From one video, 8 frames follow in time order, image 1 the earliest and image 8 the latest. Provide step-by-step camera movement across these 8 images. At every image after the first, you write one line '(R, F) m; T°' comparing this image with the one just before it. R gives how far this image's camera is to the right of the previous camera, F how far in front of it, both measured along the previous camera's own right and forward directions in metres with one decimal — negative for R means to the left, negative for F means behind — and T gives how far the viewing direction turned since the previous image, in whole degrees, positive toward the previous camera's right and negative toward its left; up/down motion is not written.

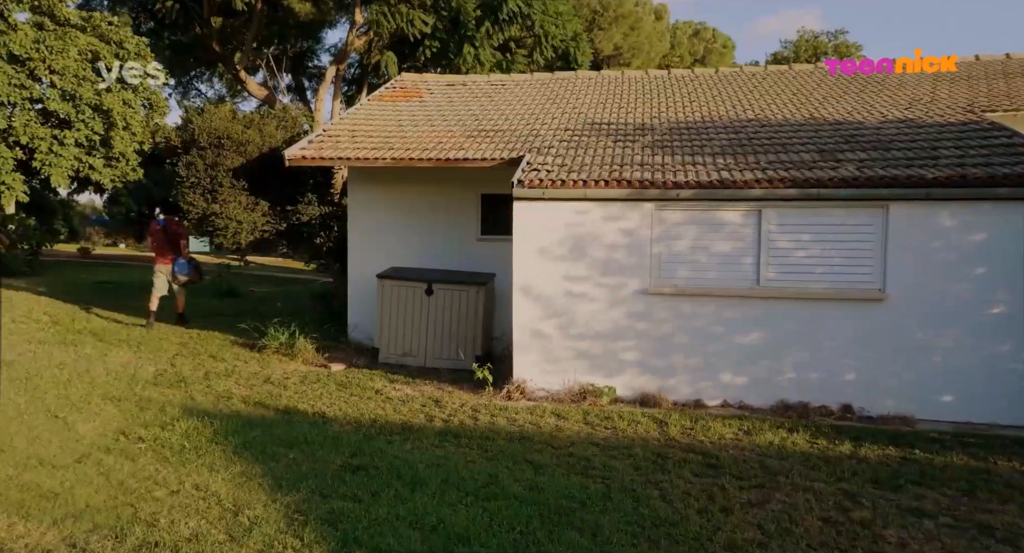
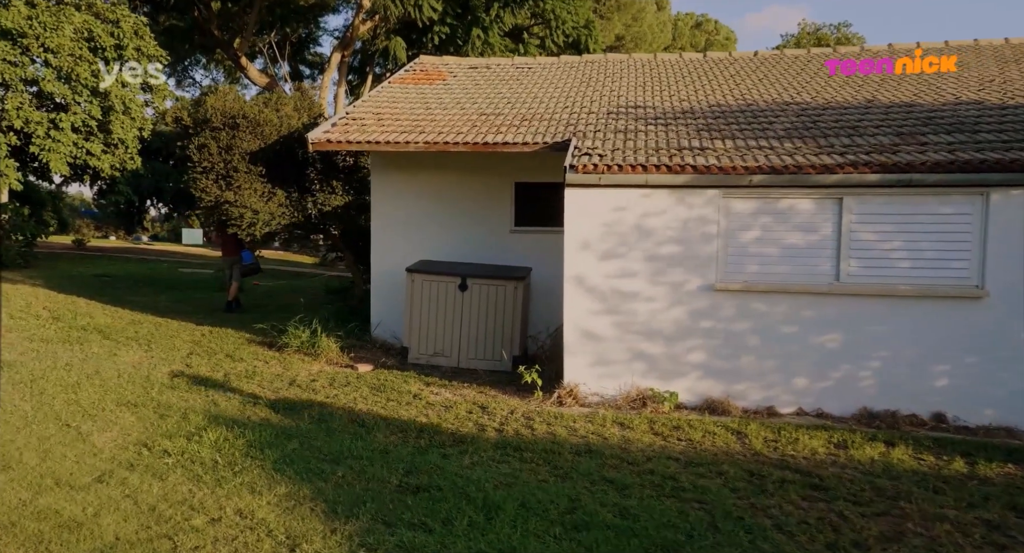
(-0.6, +0.6) m; +1°
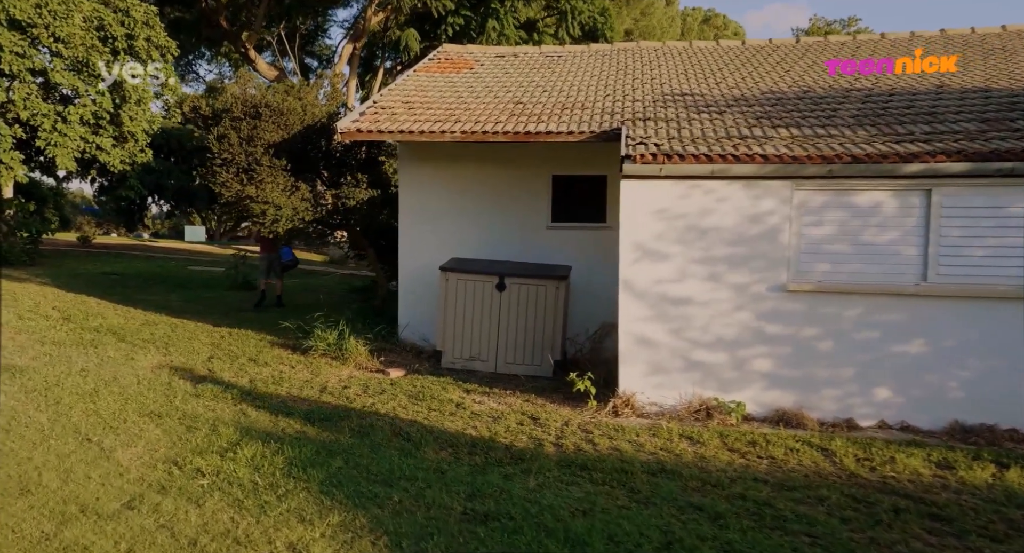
(-0.5, +0.5) m; 0°
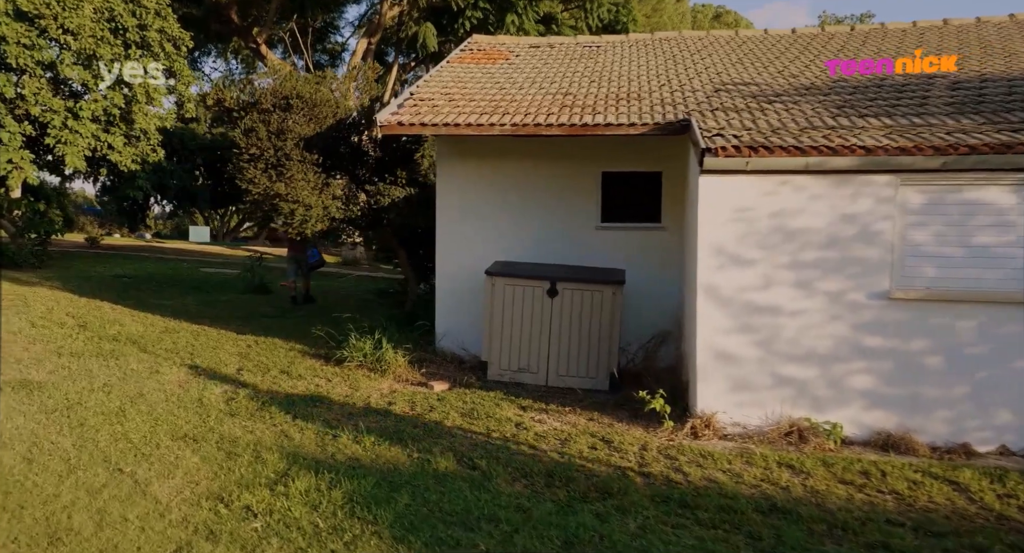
(-0.5, +0.6) m; 0°
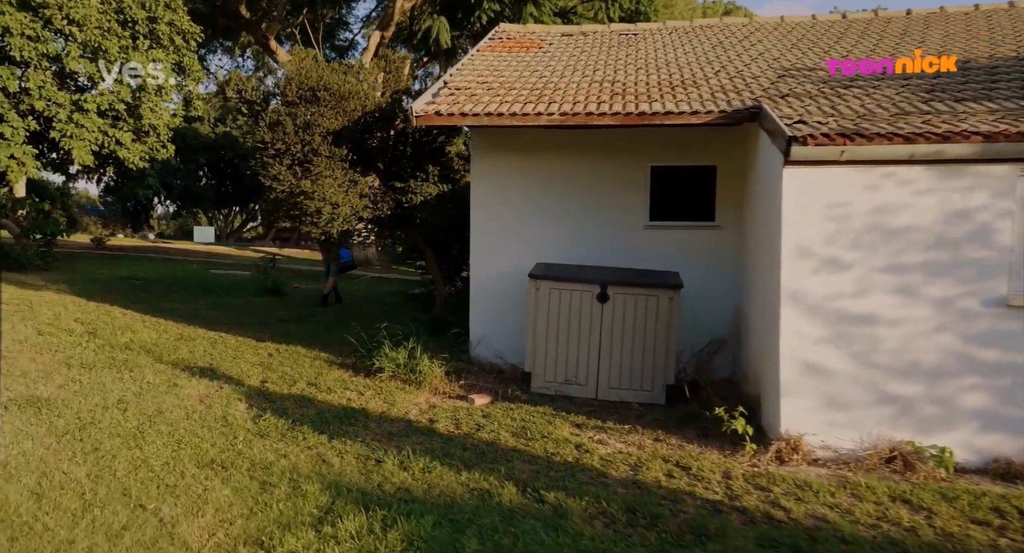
(-0.4, +0.7) m; 0°
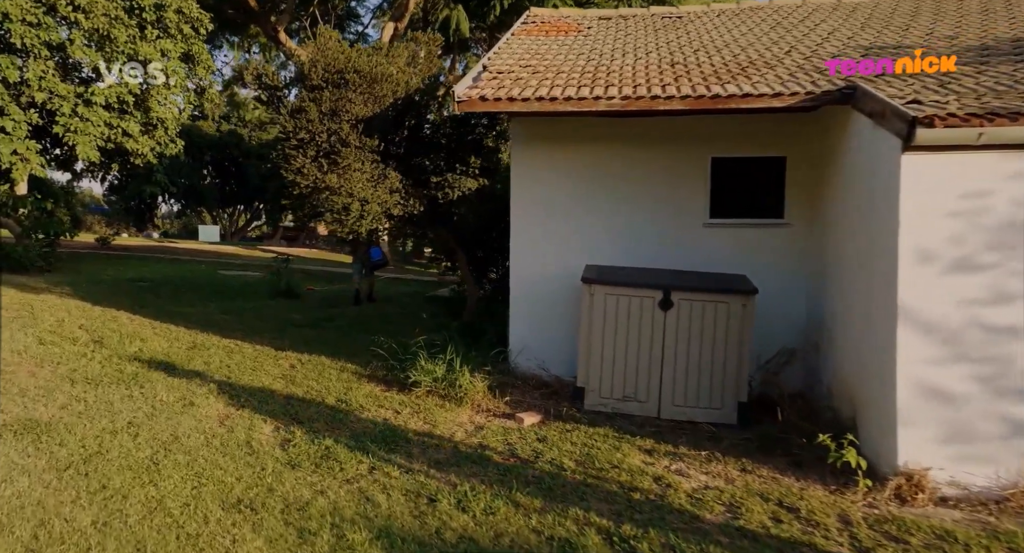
(-0.4, +0.8) m; 0°
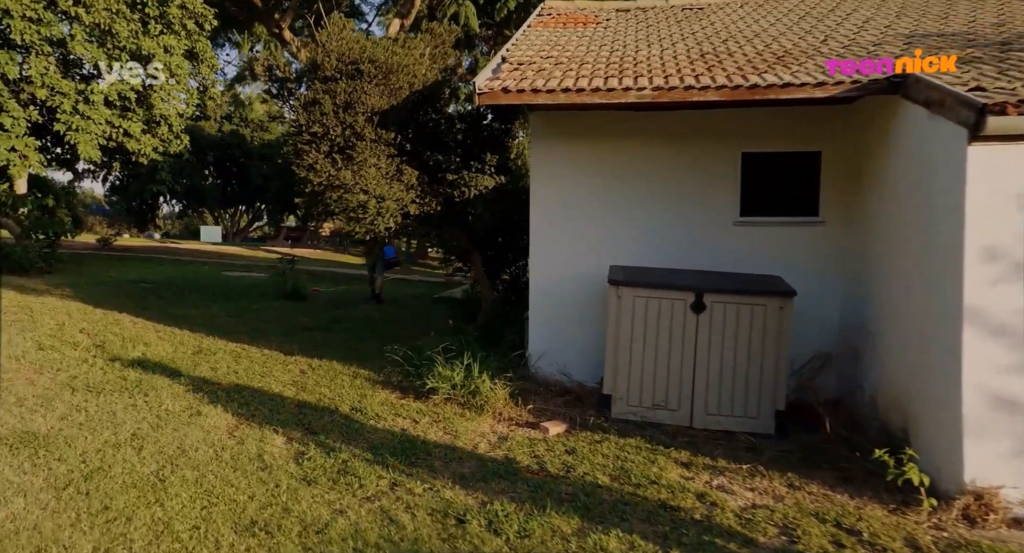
(-0.2, +0.4) m; 0°
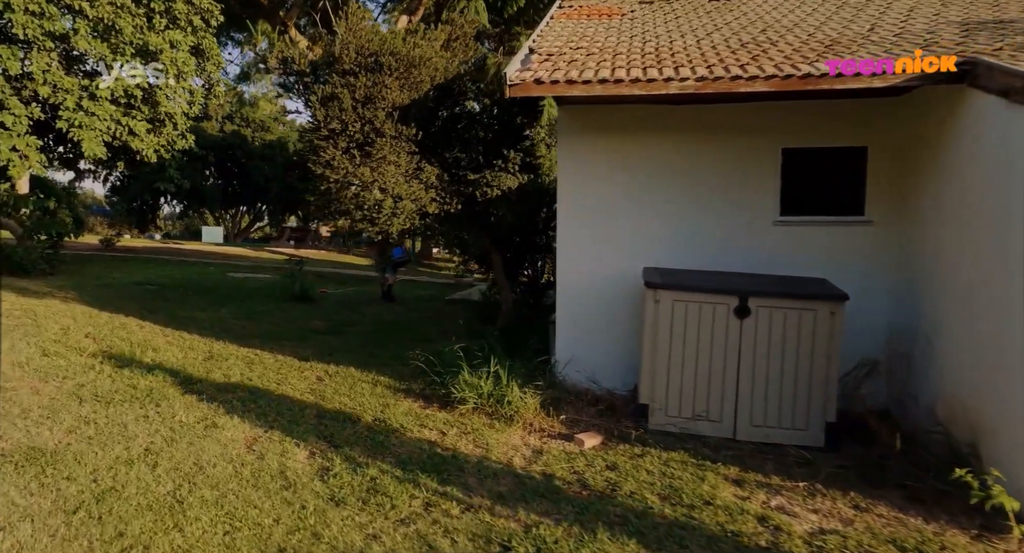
(-0.3, +0.4) m; 0°
